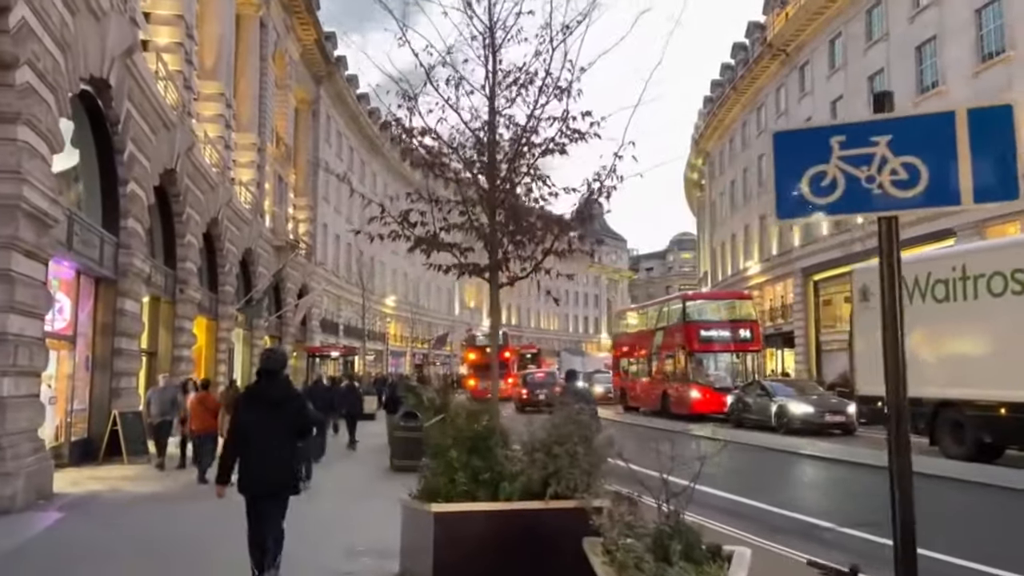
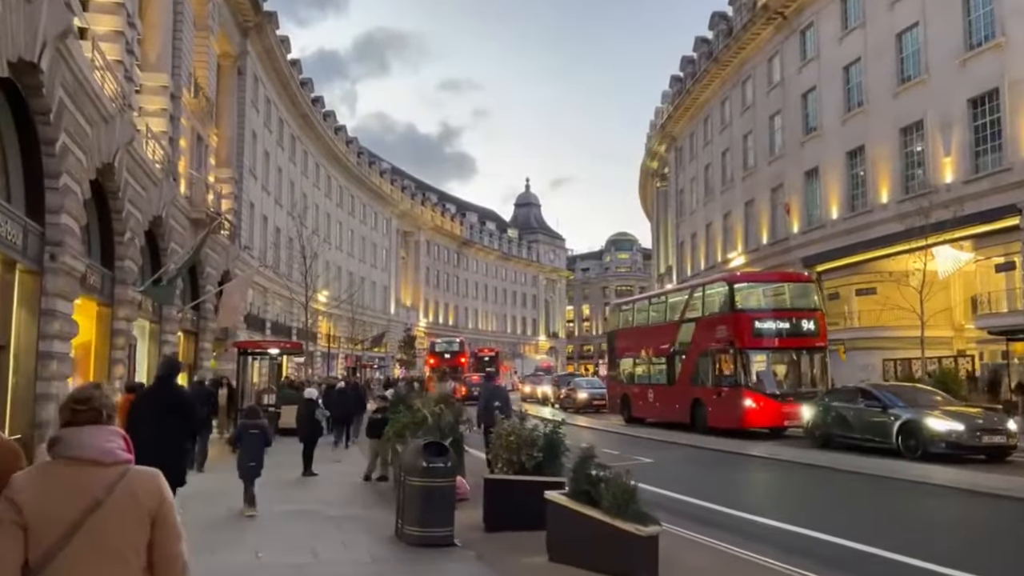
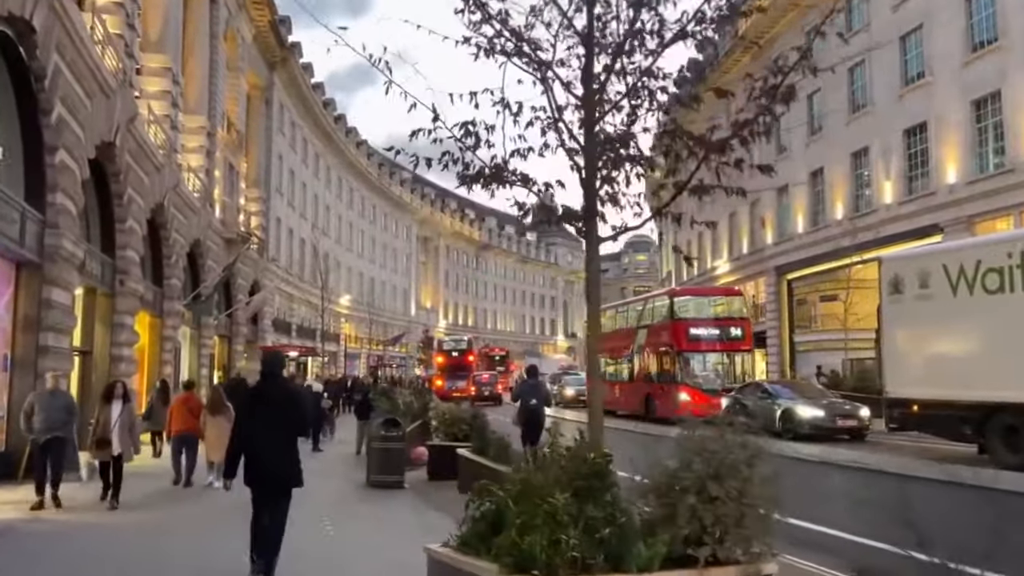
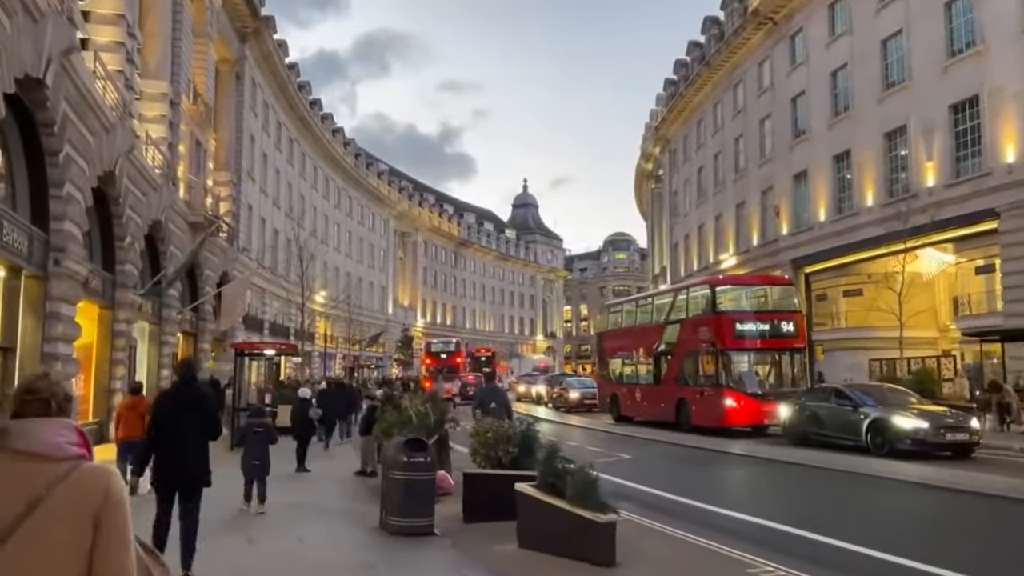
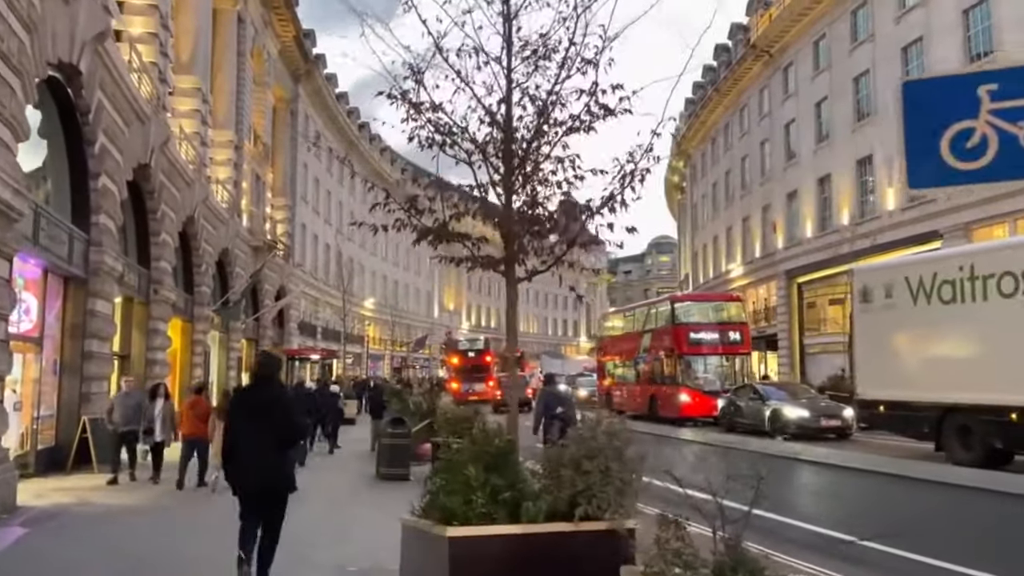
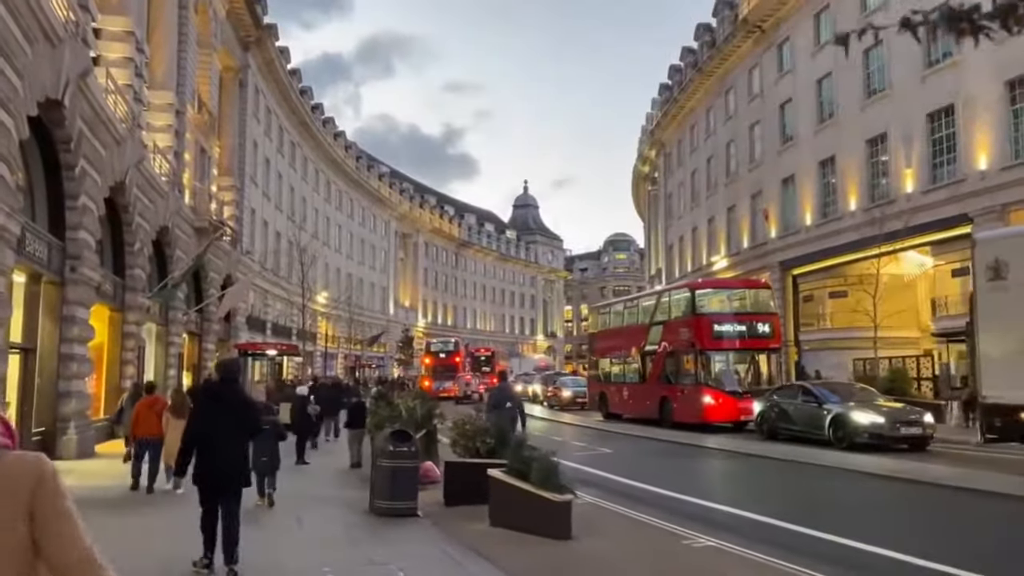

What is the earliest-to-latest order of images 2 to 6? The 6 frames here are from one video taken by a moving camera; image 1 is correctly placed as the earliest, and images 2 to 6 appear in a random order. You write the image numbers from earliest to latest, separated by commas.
5, 3, 6, 4, 2
